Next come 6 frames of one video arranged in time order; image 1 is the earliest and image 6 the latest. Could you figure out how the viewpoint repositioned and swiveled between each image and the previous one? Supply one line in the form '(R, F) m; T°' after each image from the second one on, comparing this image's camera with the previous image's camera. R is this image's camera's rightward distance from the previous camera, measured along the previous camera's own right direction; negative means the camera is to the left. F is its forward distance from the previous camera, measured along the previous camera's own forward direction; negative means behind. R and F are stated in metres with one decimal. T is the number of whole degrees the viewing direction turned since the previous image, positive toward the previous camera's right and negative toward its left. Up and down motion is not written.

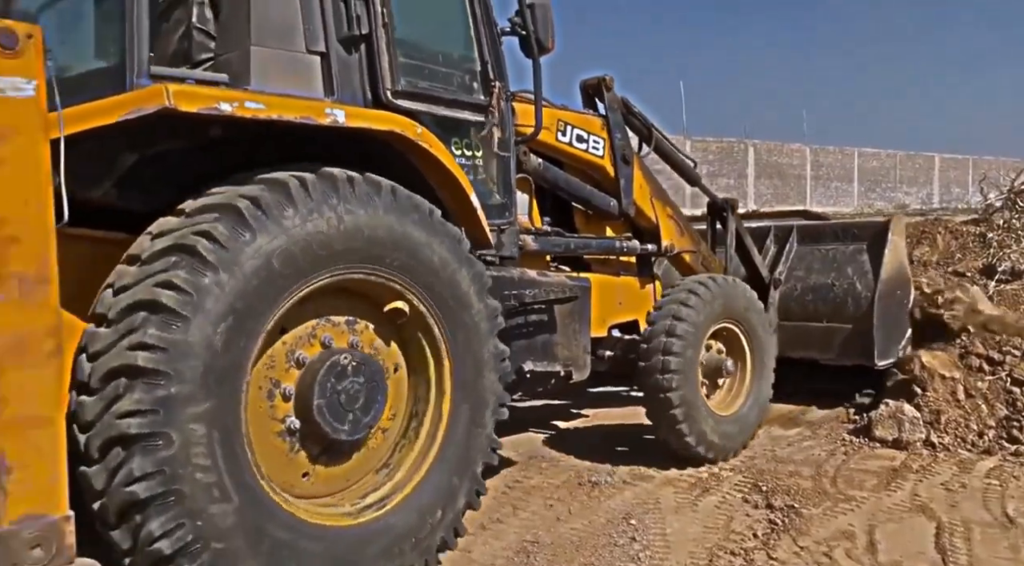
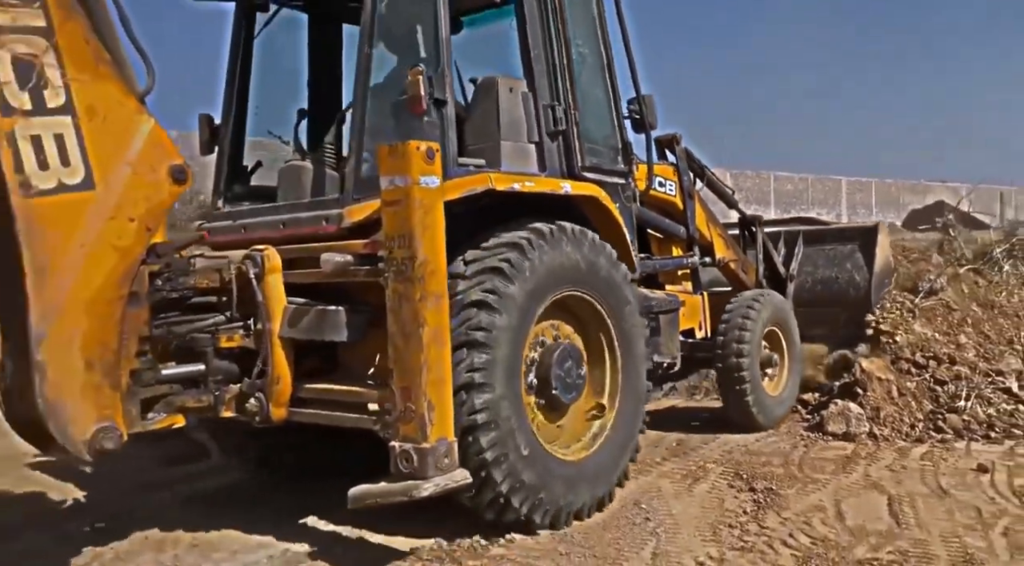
(-1.0, -1.2) m; +5°
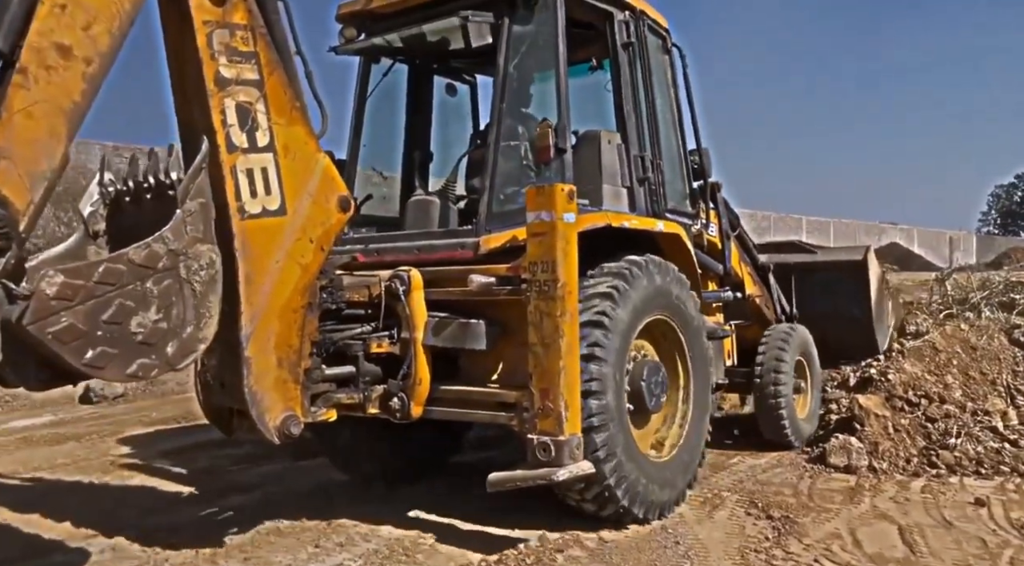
(-0.7, -0.6) m; +3°
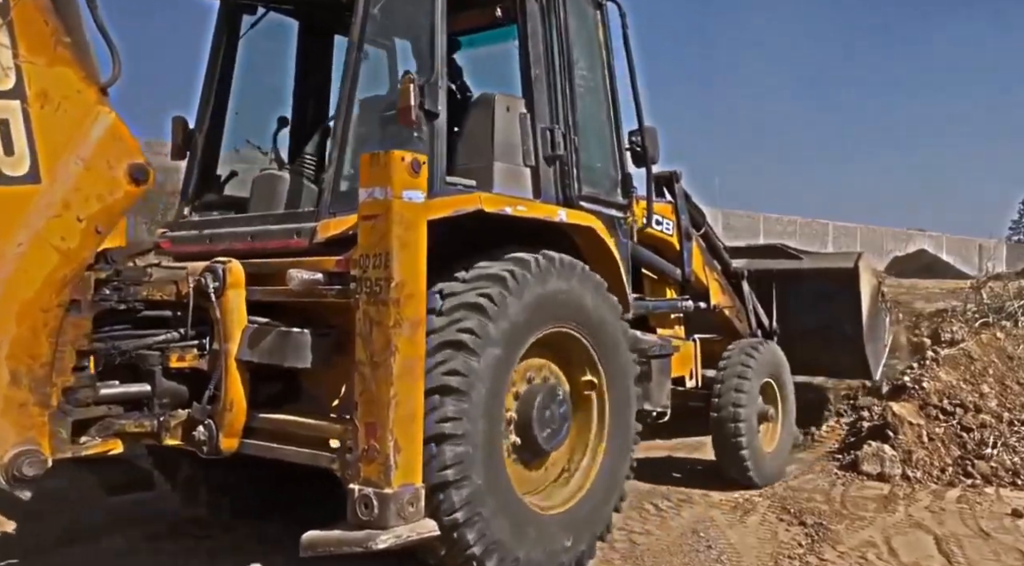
(+0.6, +0.9) m; -1°
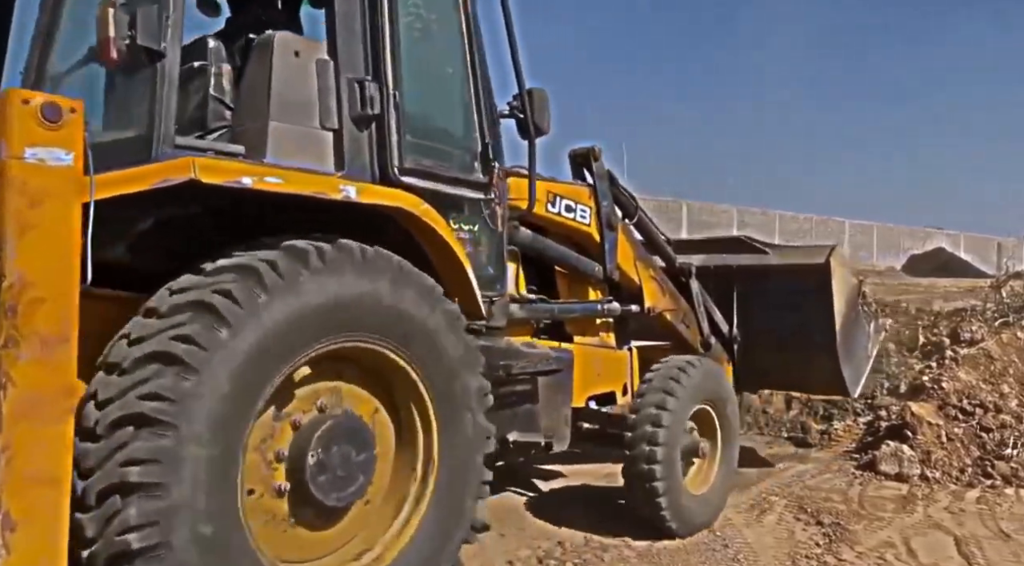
(+0.7, +0.8) m; -1°
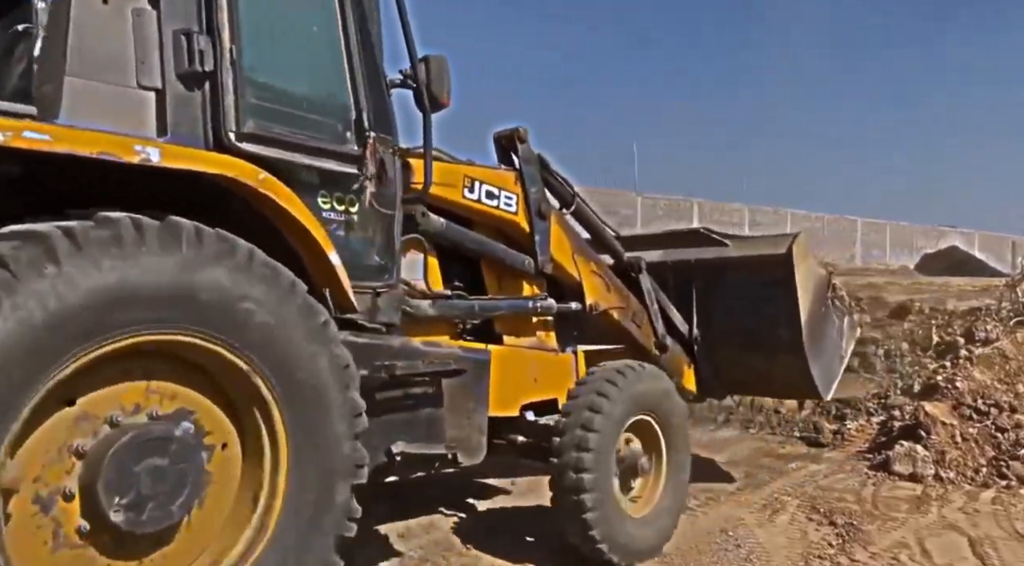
(+0.4, +0.4) m; -1°
